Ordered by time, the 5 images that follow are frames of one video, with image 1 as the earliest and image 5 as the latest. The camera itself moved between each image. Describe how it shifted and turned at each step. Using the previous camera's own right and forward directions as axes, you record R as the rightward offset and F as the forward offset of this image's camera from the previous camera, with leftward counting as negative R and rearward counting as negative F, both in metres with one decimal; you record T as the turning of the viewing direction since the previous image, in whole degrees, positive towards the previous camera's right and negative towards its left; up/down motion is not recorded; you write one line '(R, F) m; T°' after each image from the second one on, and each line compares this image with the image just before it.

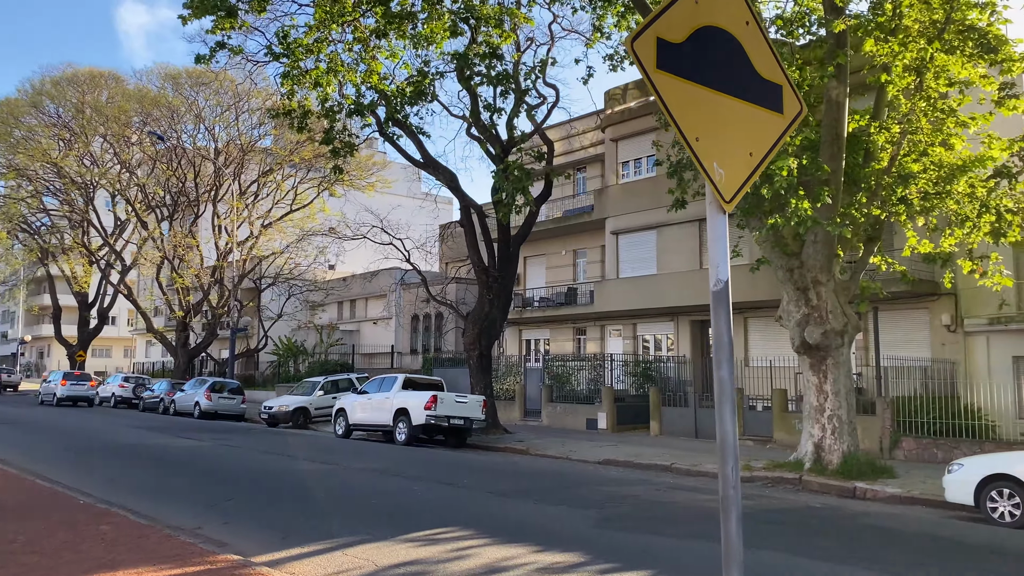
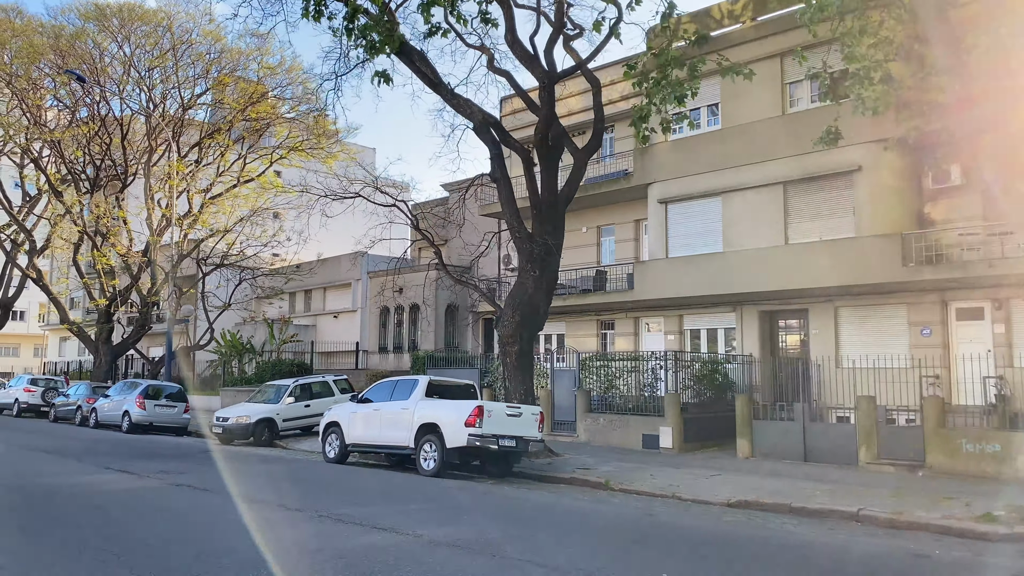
(-2.2, +5.0) m; +5°
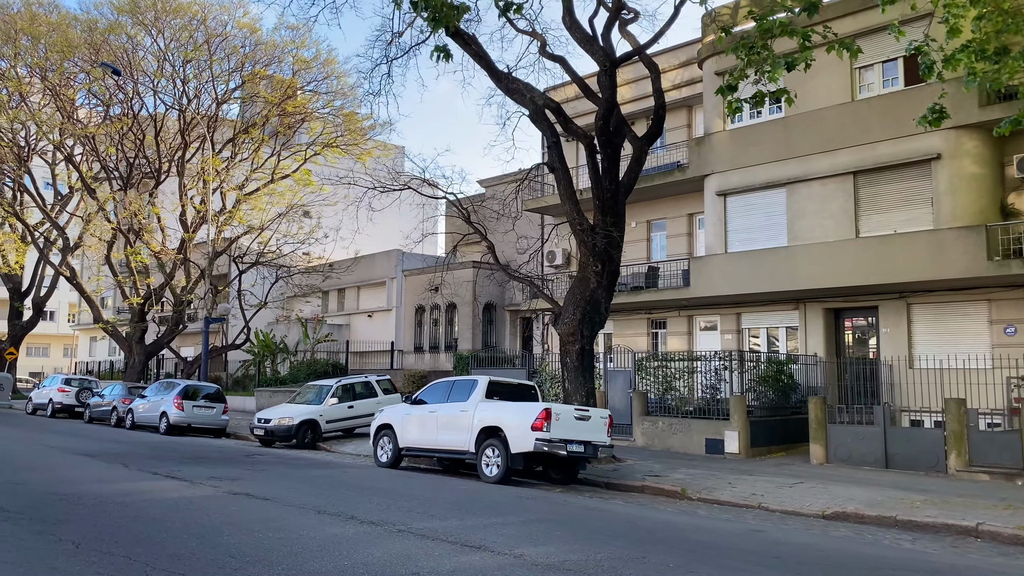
(-0.7, +0.8) m; -1°
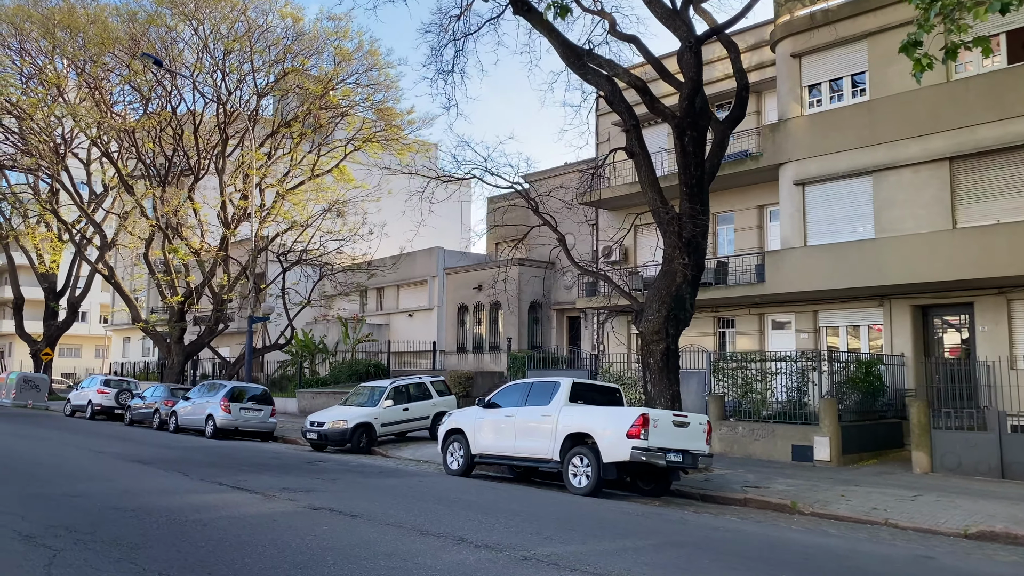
(-0.9, +1.0) m; -1°
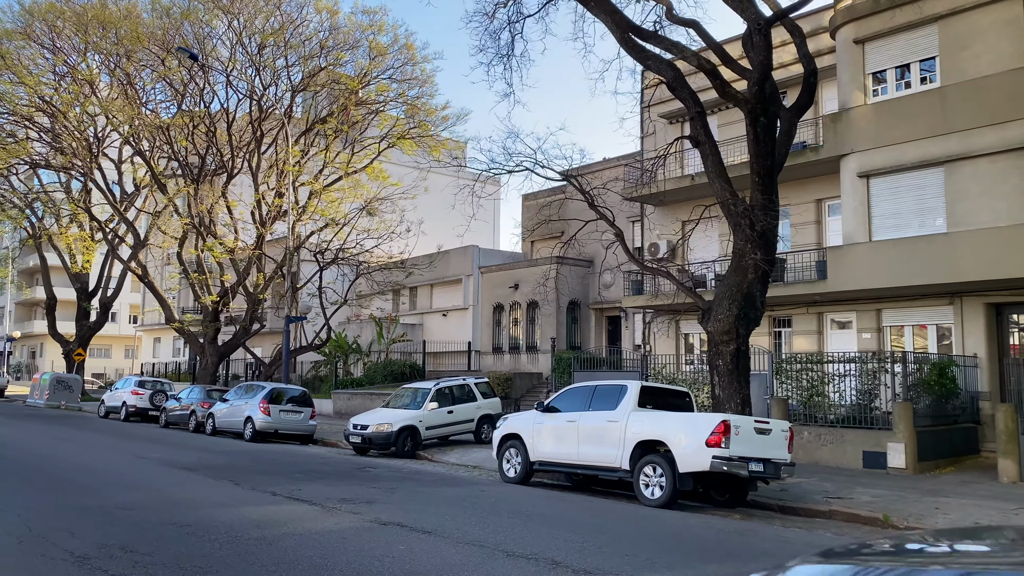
(-0.6, +0.7) m; -1°
